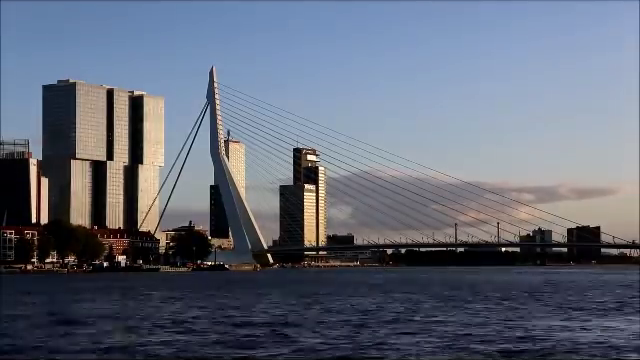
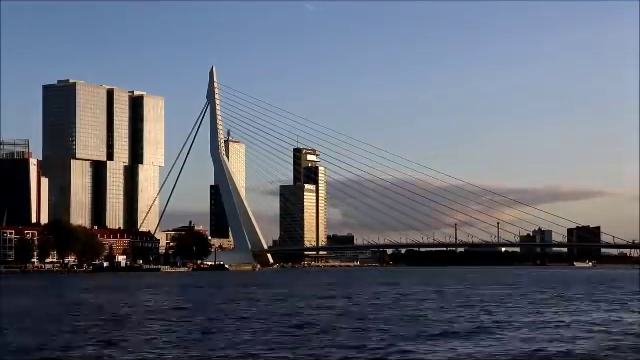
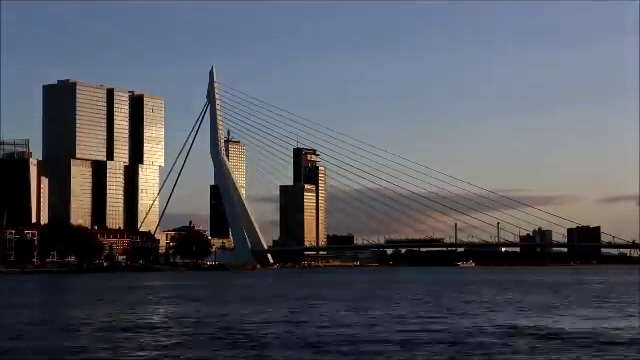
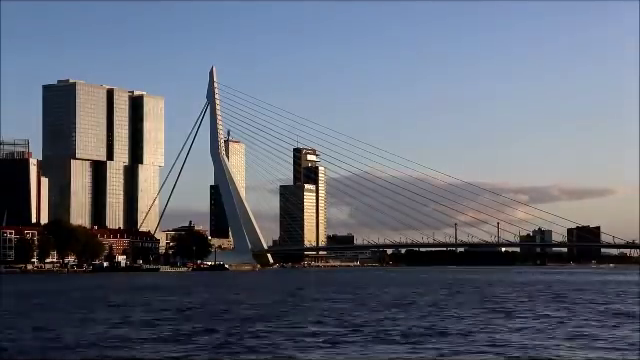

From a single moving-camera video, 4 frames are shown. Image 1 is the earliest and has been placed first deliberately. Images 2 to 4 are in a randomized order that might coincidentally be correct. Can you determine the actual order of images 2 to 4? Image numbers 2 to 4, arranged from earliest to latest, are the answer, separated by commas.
4, 2, 3
